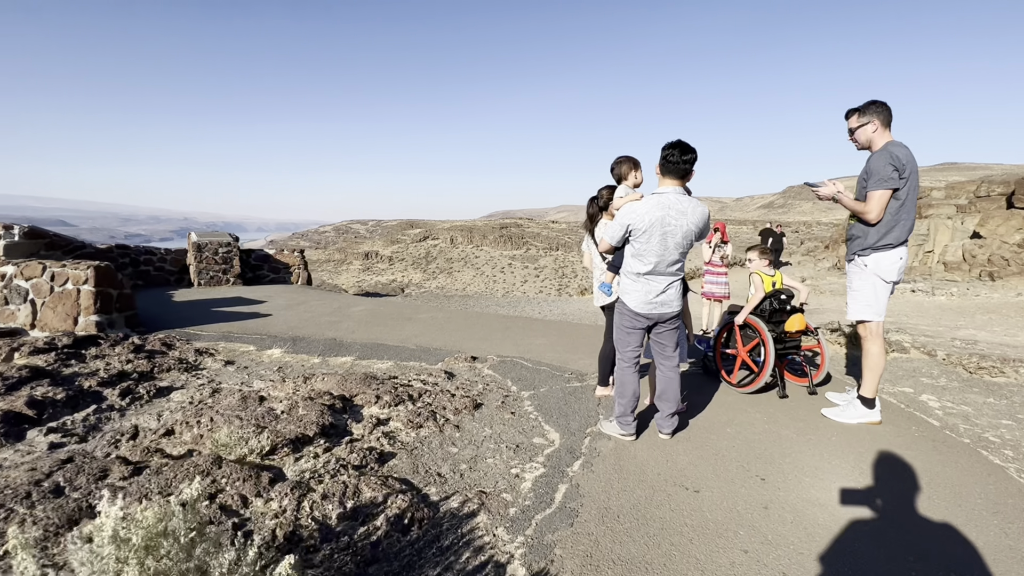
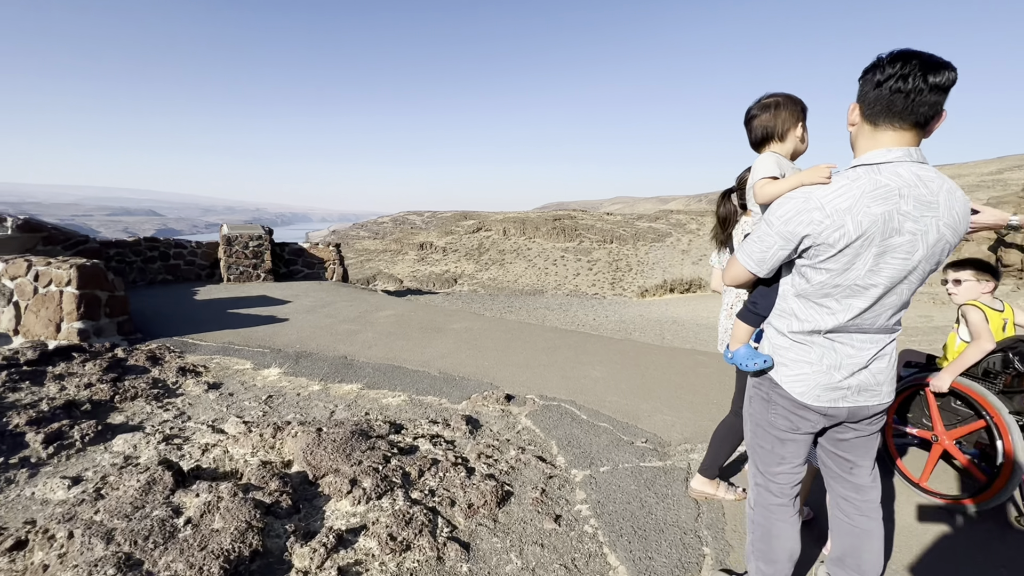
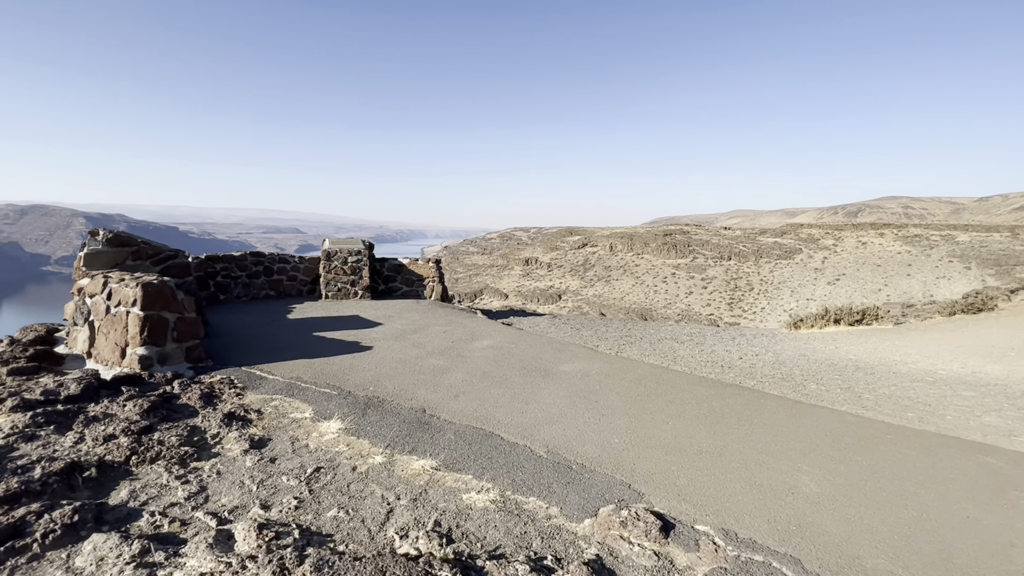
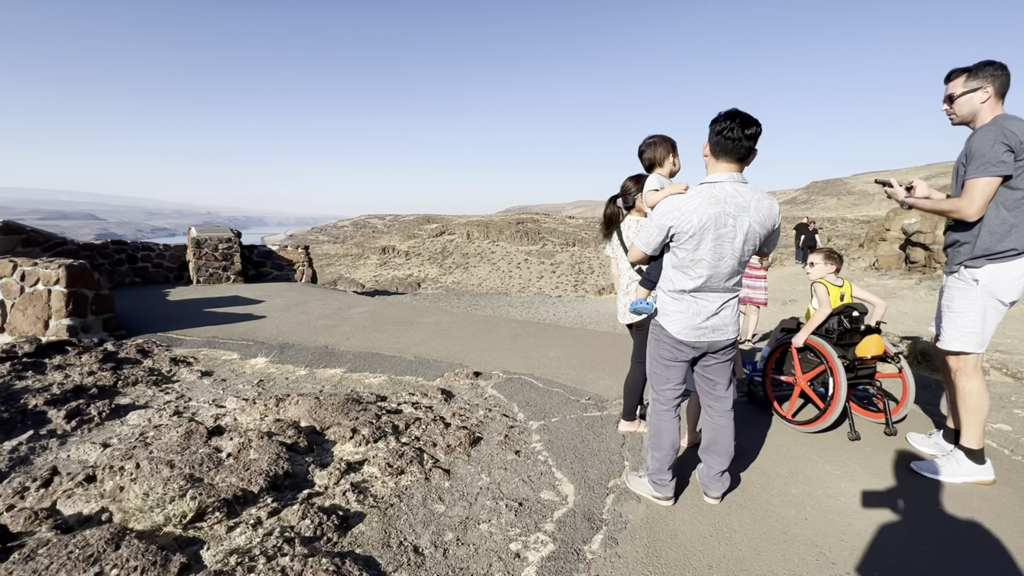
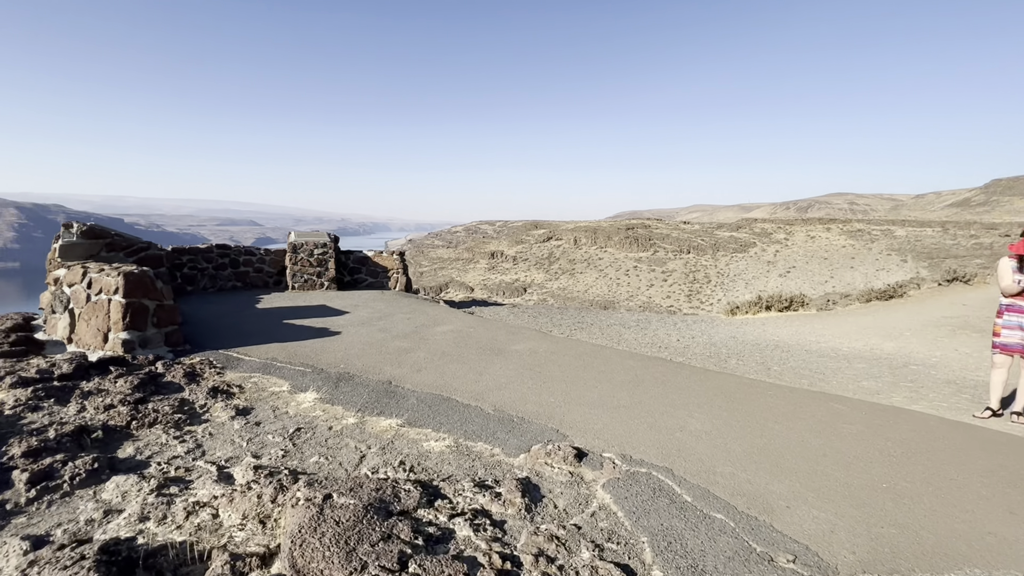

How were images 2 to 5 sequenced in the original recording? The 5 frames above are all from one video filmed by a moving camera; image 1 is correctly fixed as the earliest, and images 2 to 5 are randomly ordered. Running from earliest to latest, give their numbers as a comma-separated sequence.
4, 2, 5, 3
